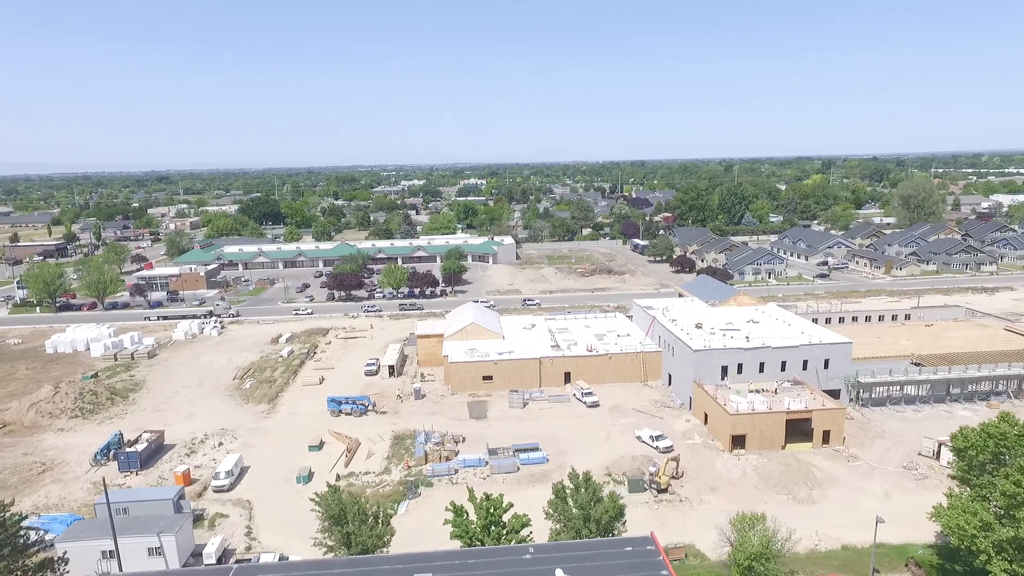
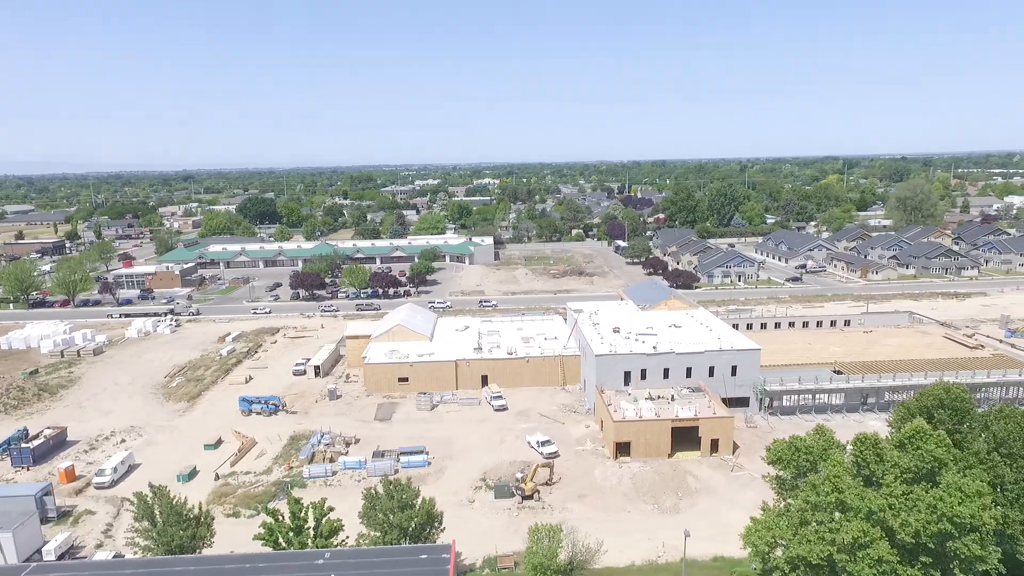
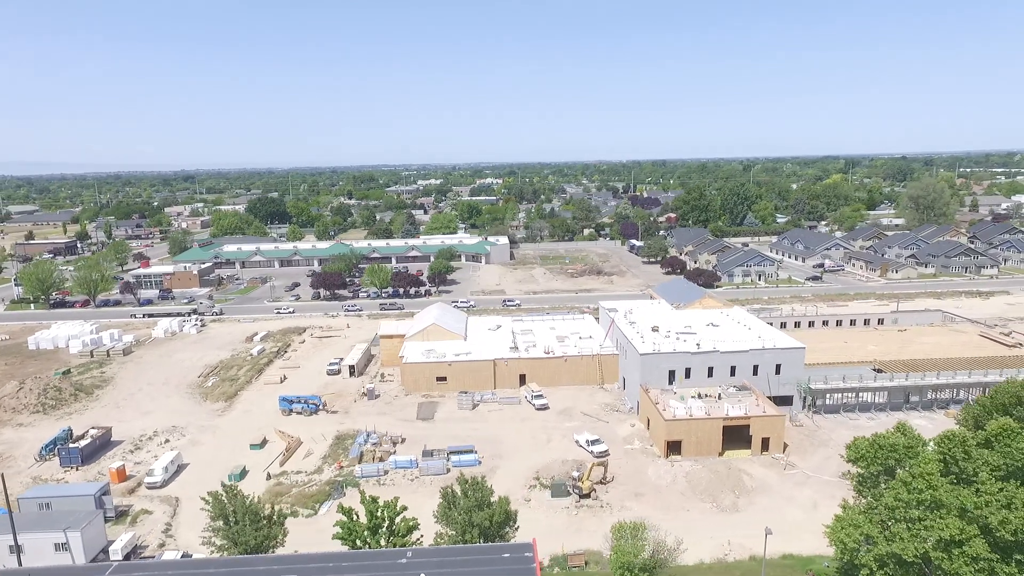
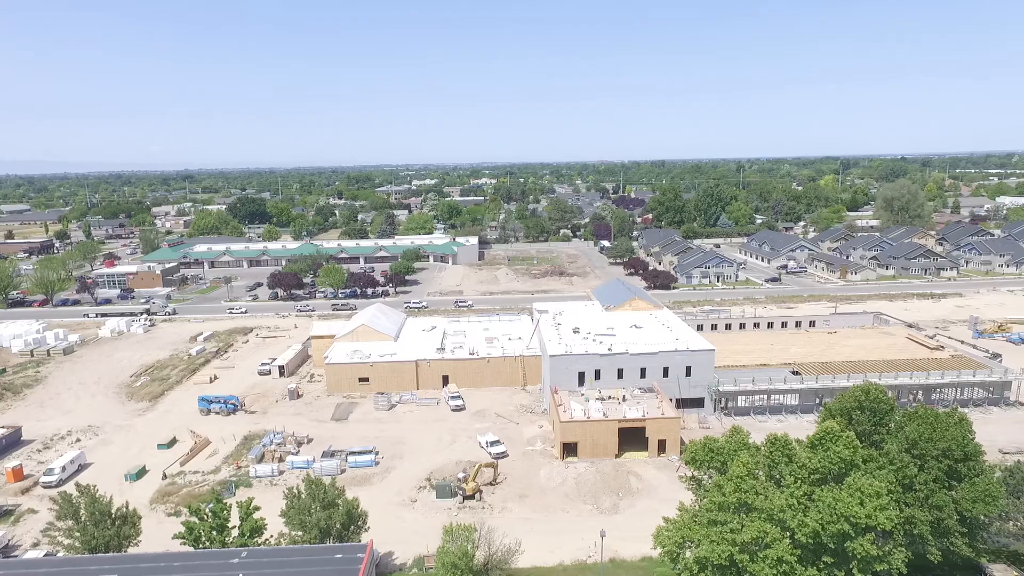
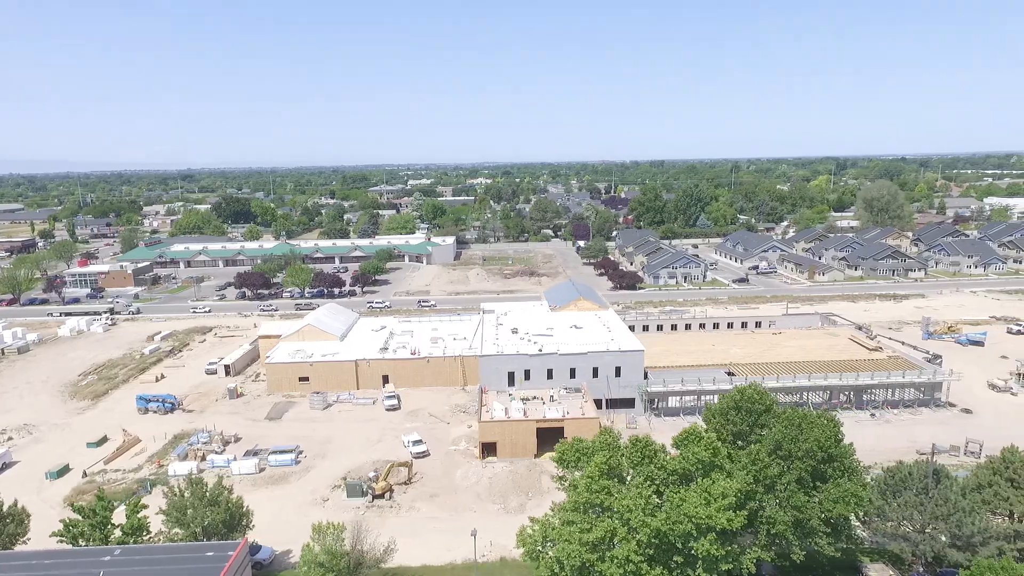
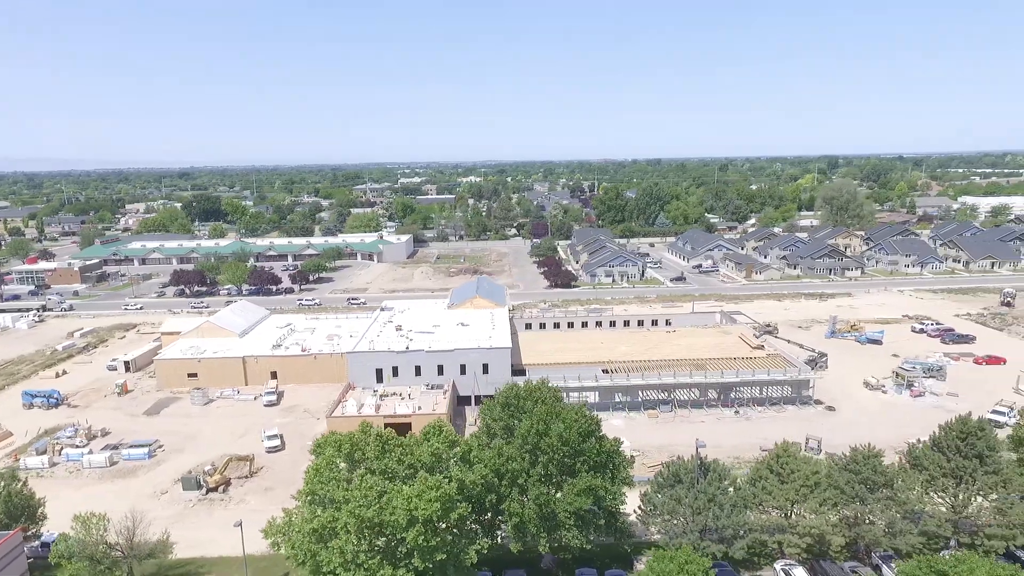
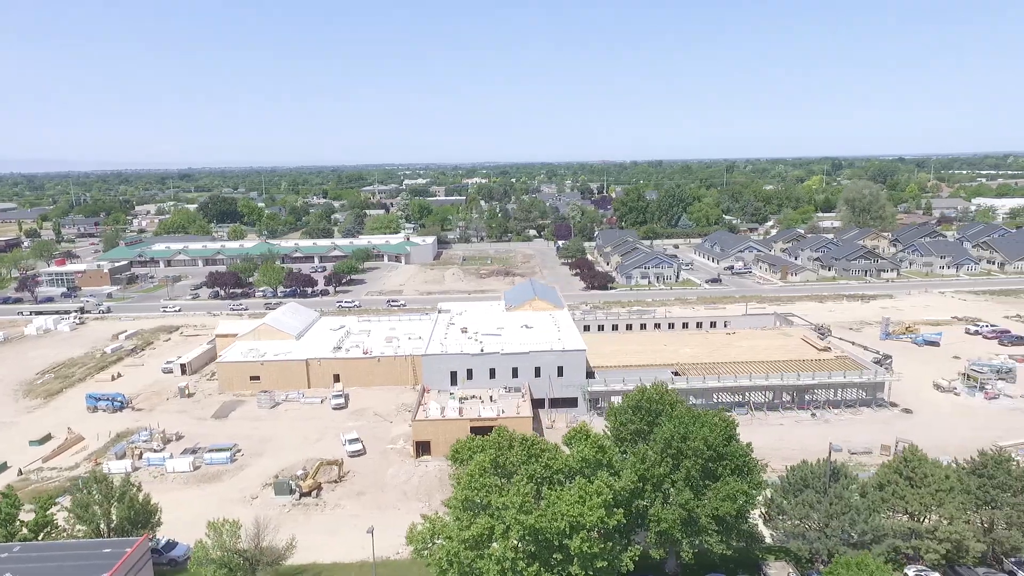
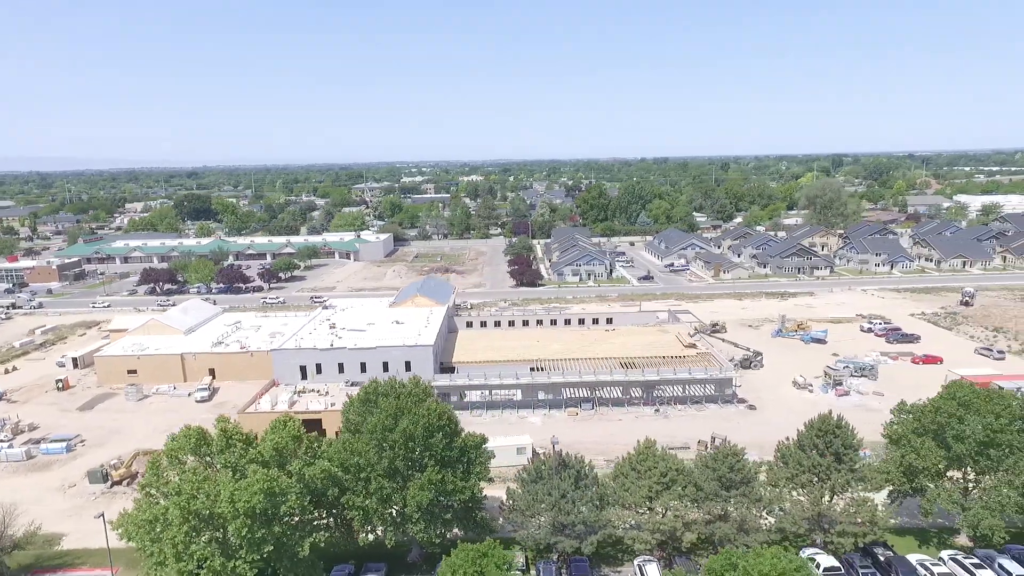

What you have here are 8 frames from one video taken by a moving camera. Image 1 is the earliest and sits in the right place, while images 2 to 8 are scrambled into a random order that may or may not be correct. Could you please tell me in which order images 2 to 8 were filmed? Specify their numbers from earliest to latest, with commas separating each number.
3, 2, 4, 5, 7, 6, 8
